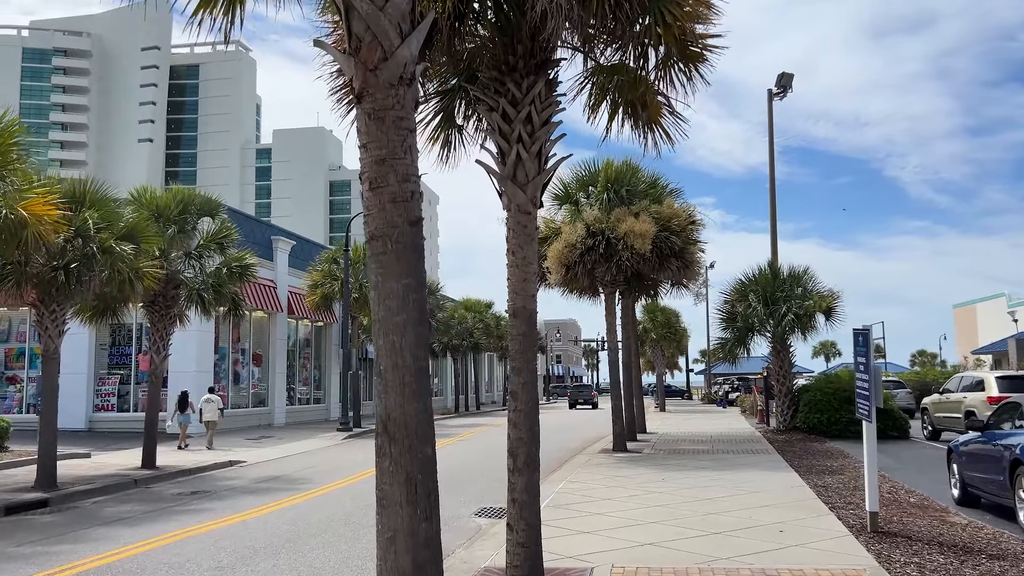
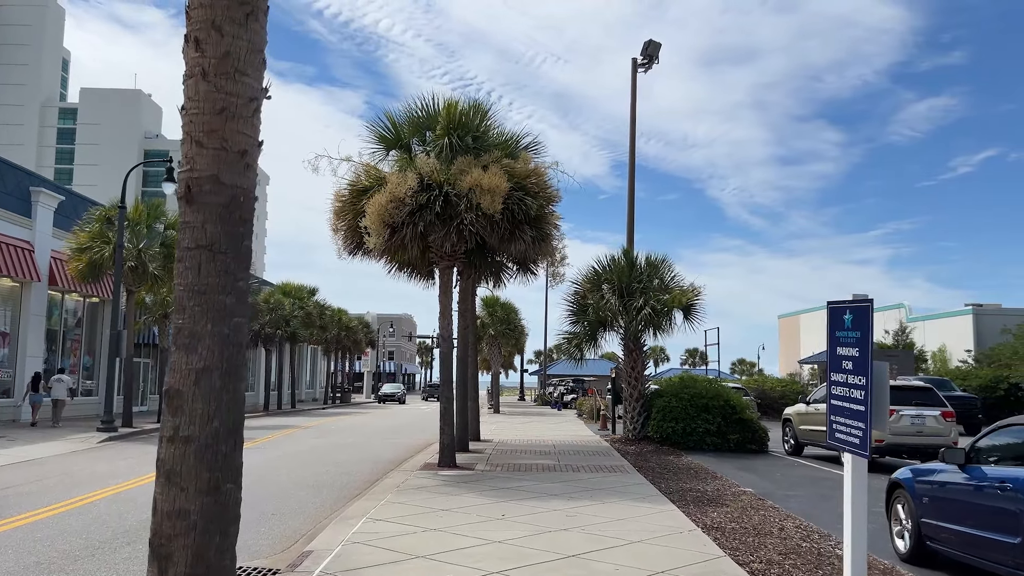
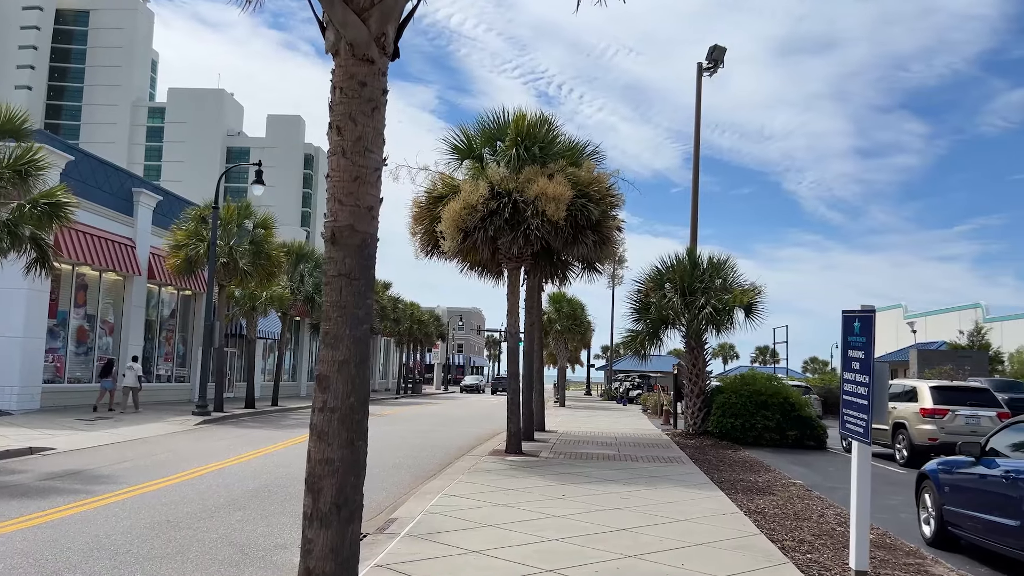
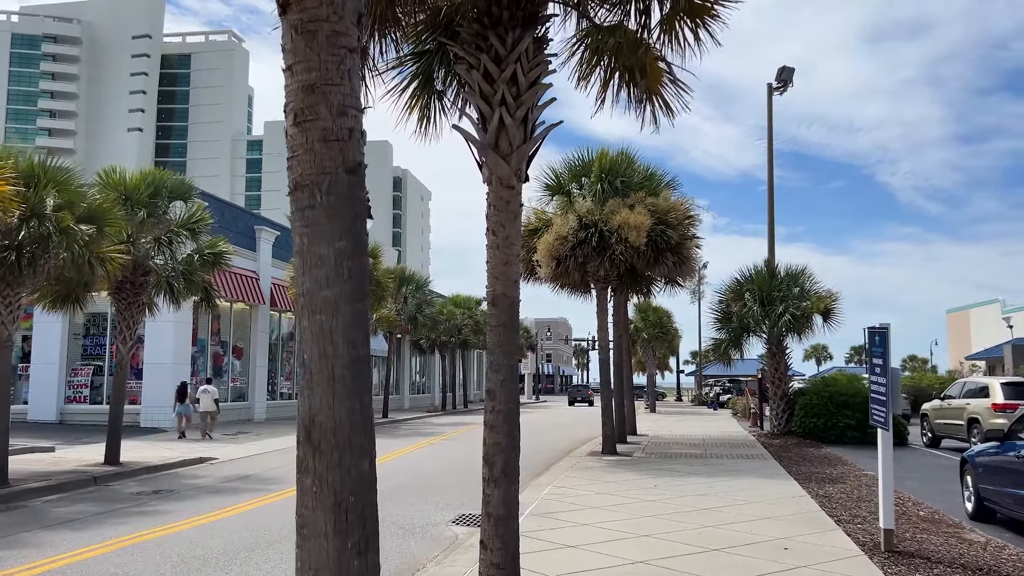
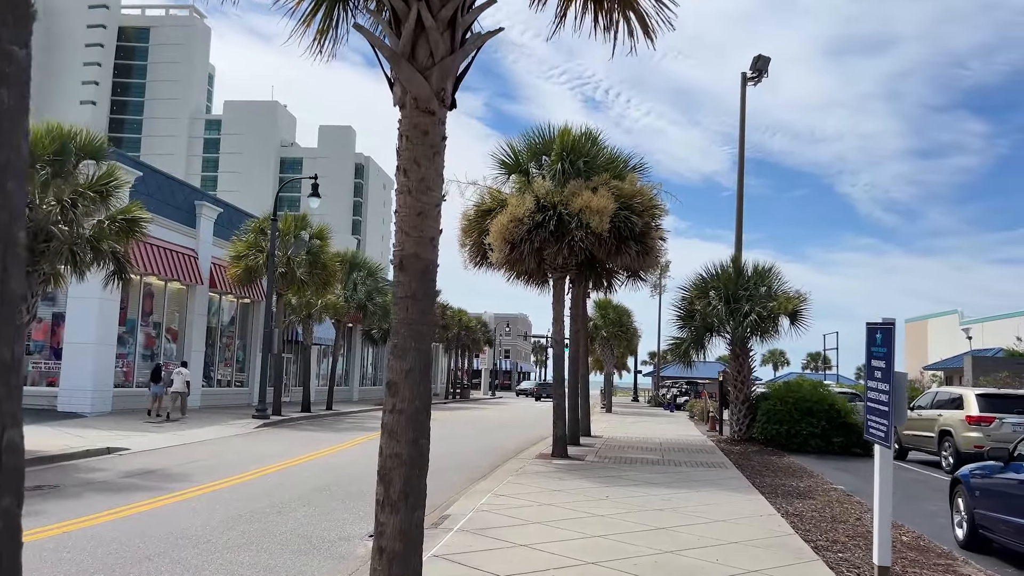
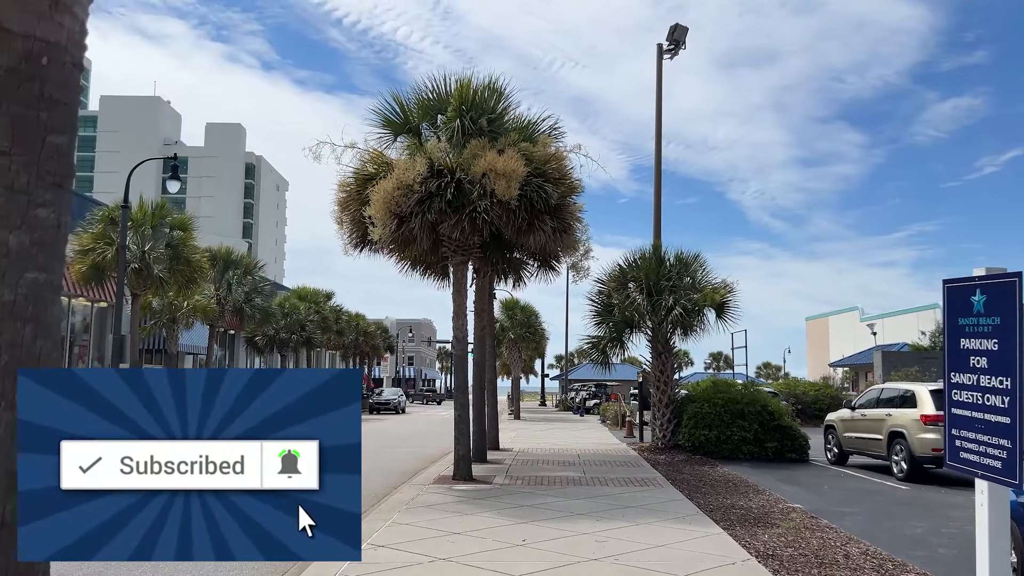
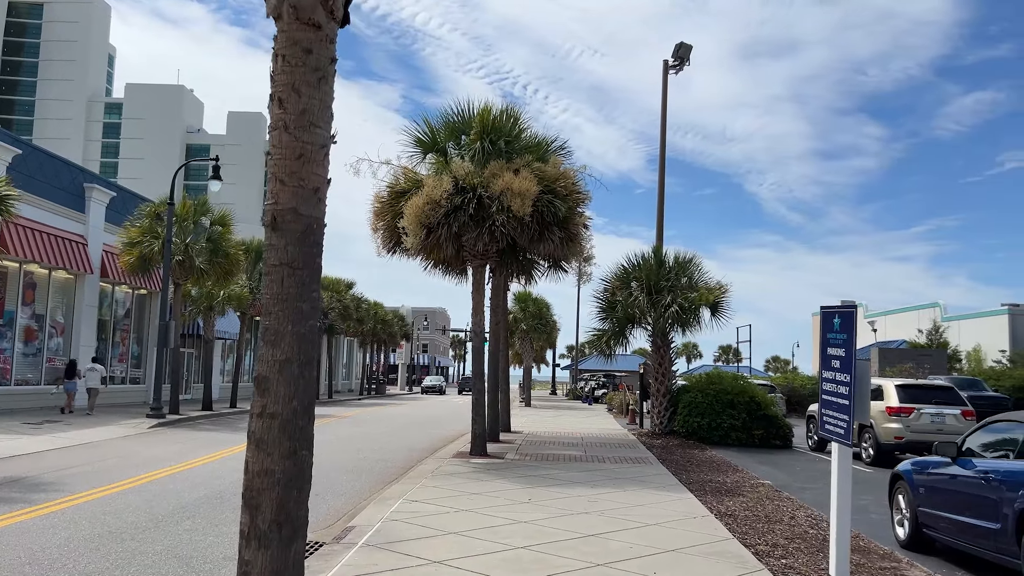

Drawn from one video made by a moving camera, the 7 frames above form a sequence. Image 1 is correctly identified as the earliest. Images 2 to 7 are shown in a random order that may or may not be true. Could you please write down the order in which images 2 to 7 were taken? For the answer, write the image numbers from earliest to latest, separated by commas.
4, 5, 3, 7, 2, 6
